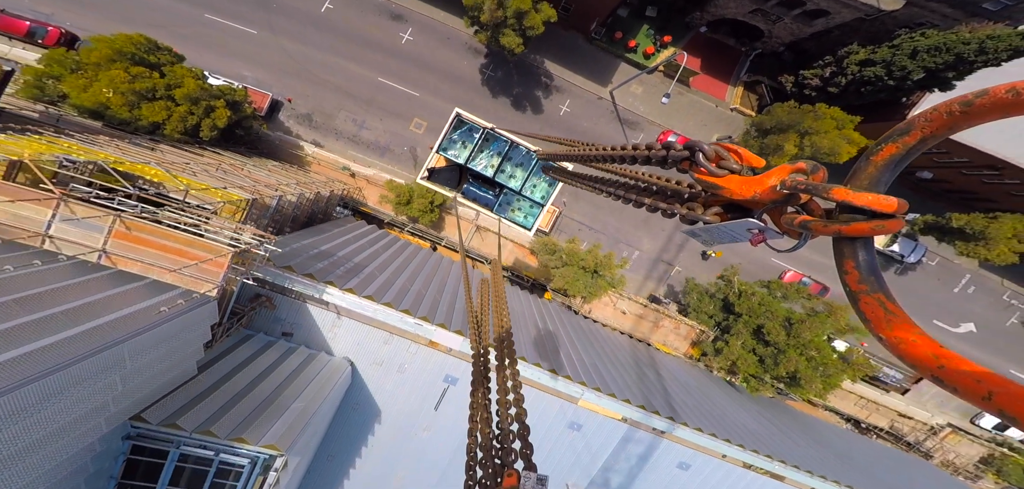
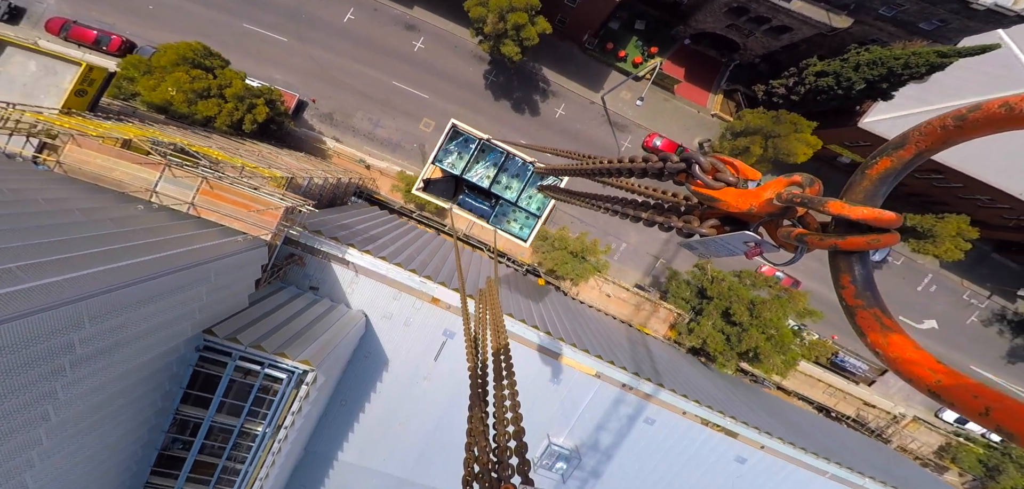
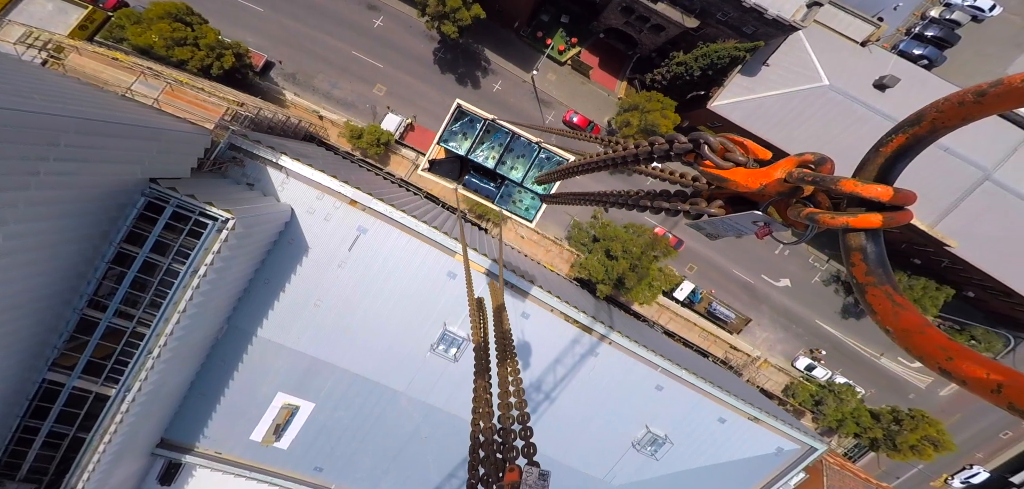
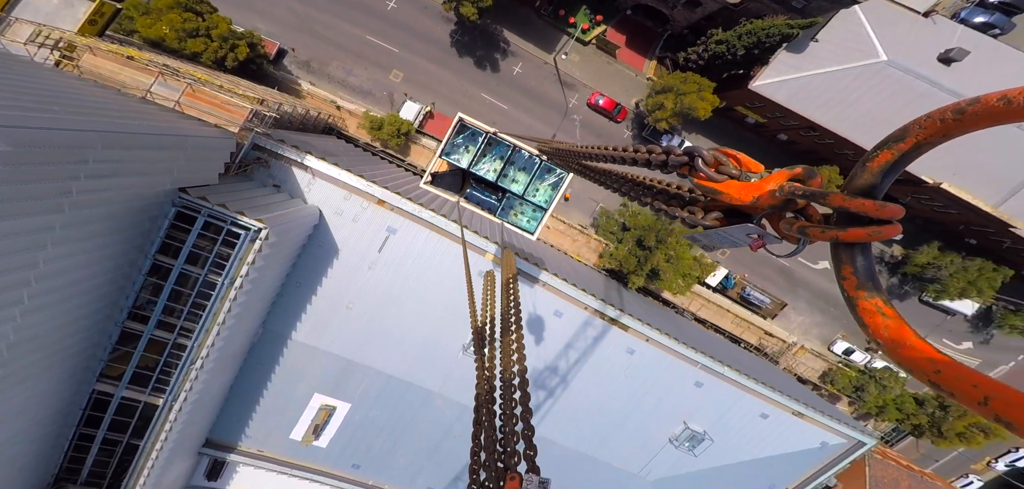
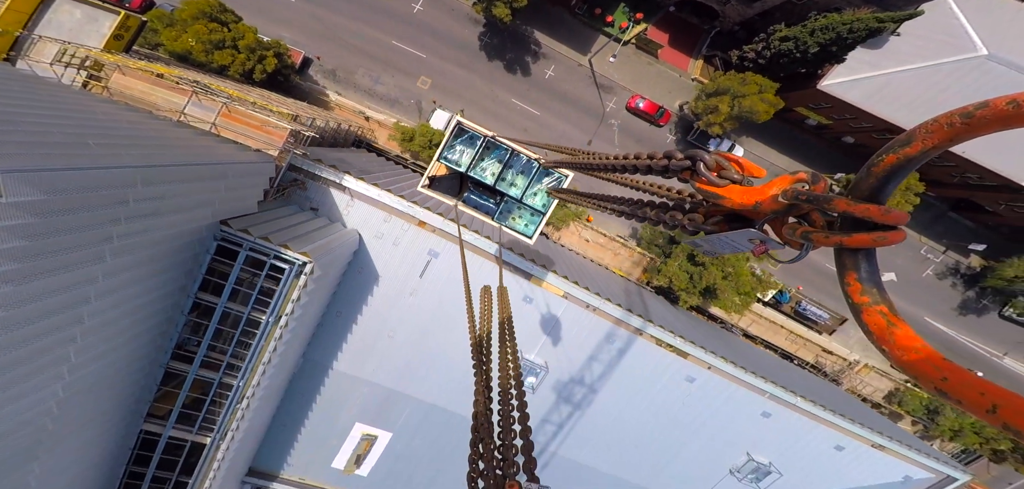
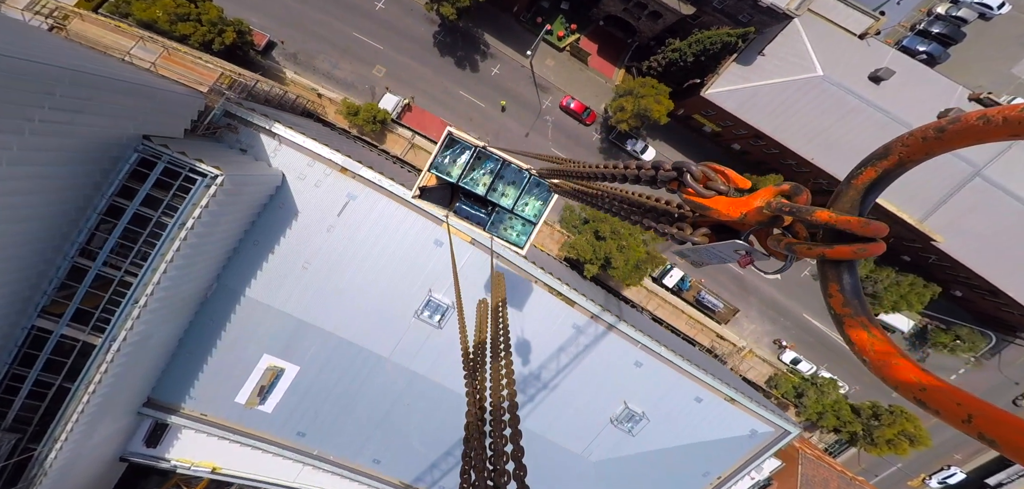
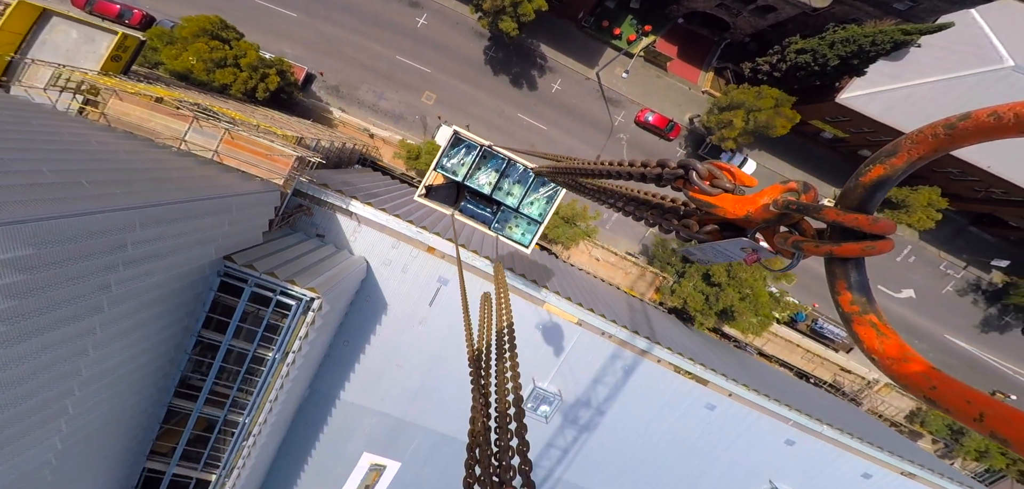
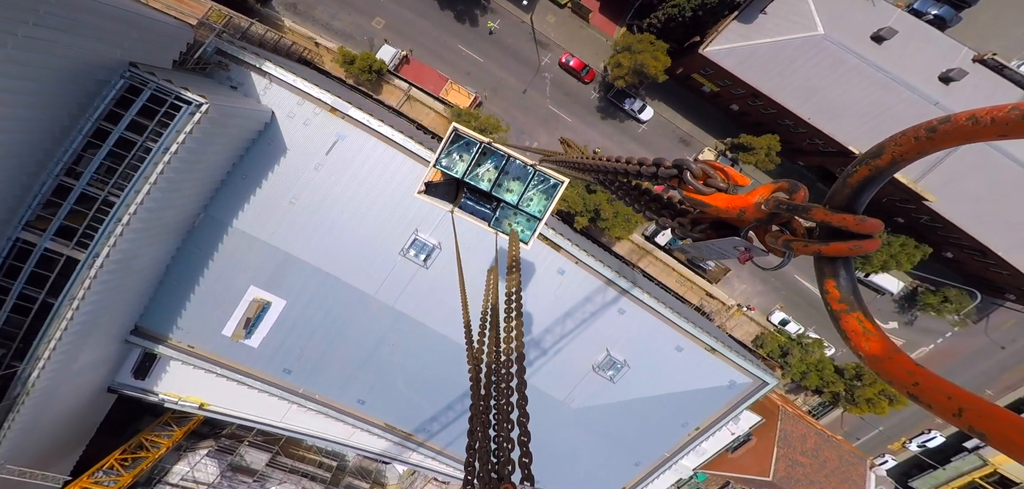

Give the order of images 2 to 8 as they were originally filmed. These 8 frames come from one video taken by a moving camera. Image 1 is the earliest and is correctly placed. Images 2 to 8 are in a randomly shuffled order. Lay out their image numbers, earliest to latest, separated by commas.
2, 7, 5, 4, 3, 6, 8
